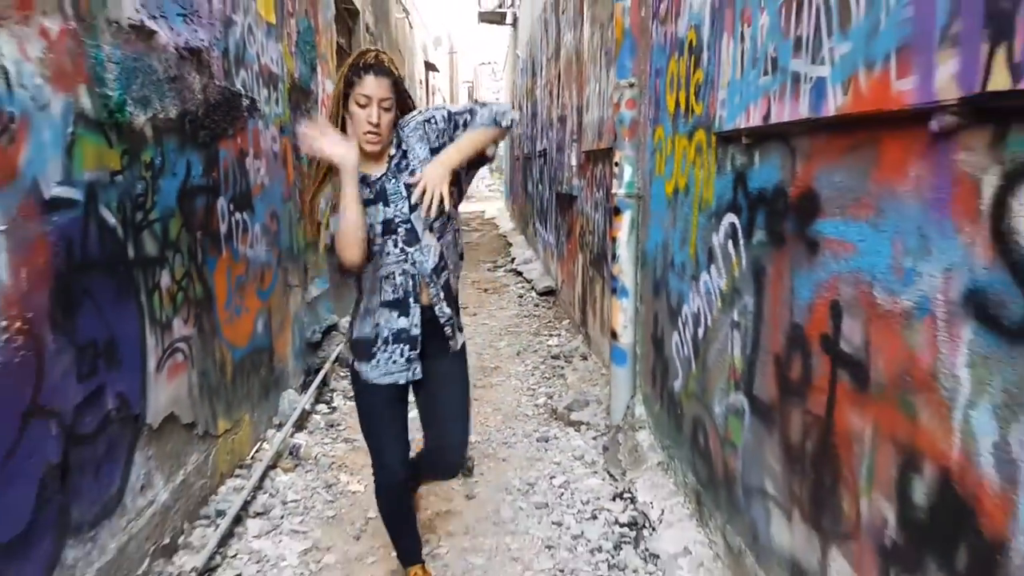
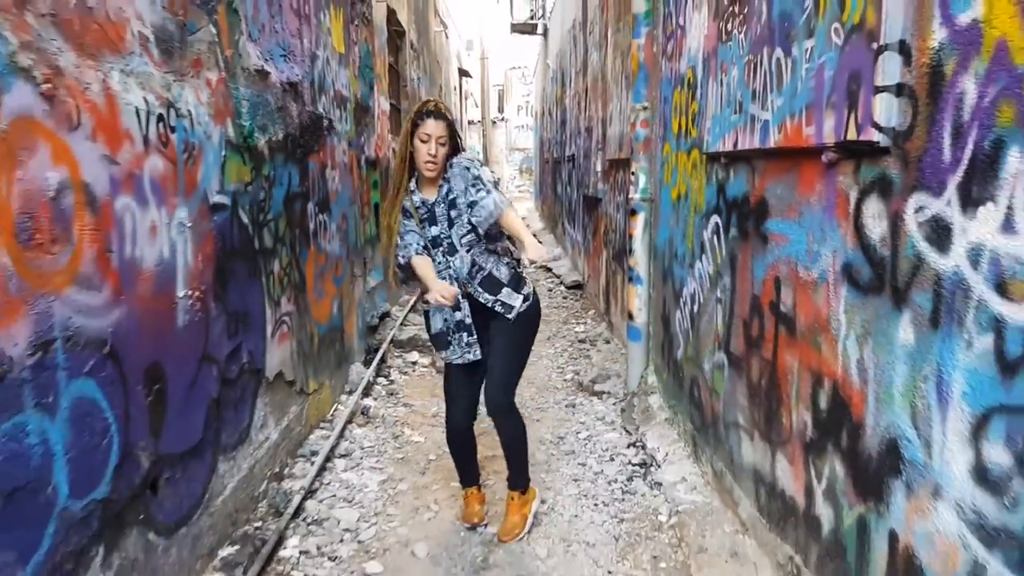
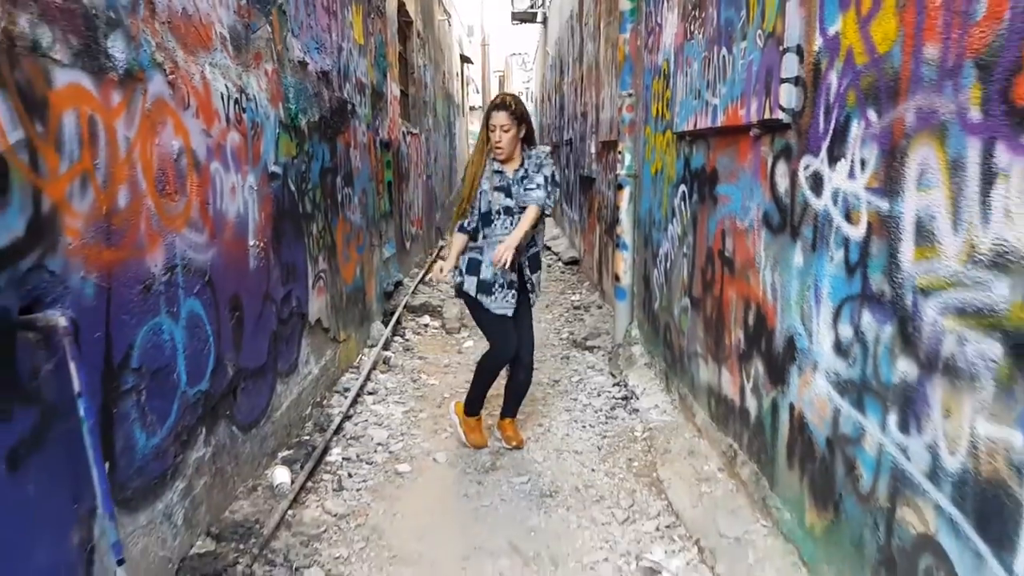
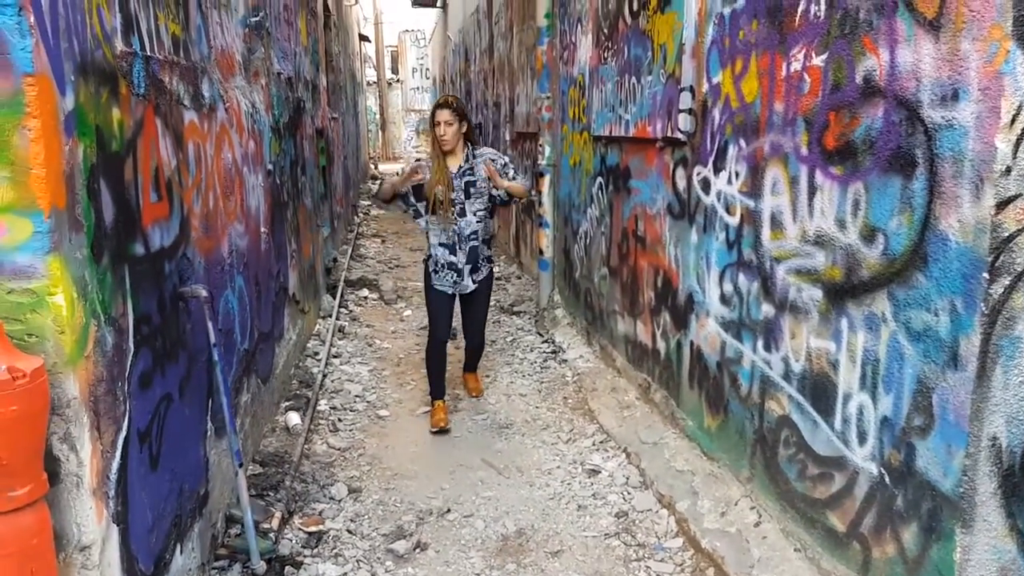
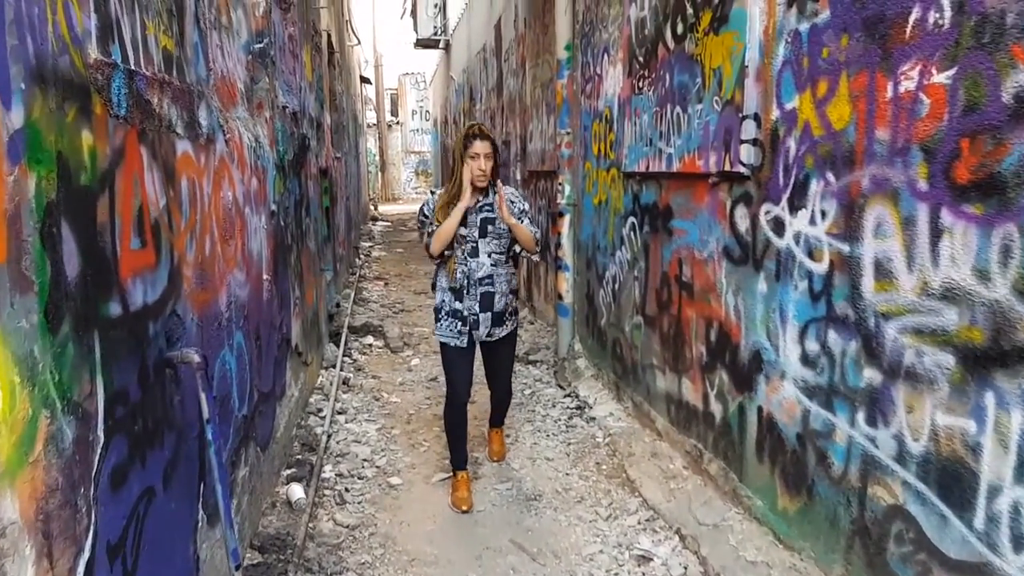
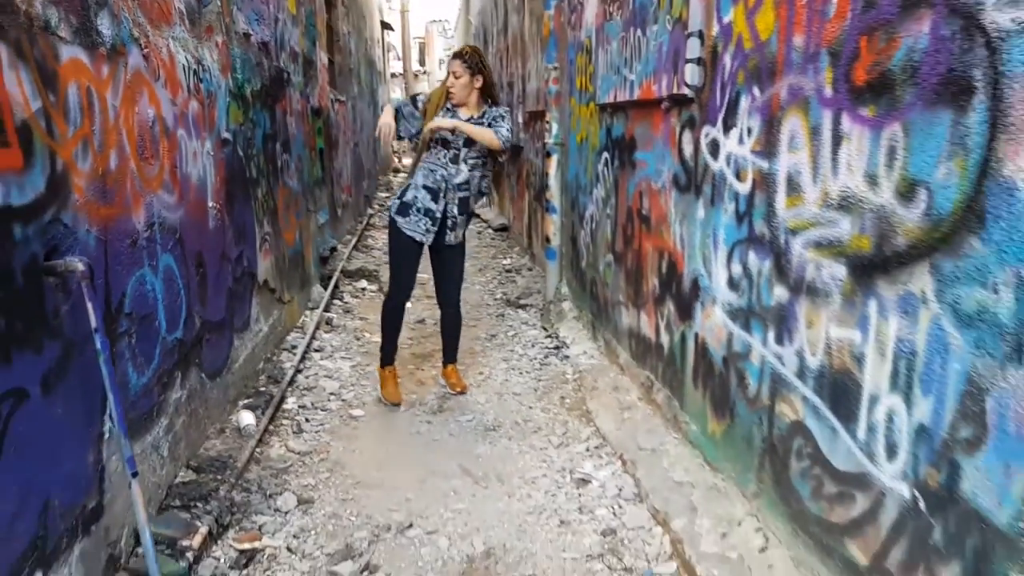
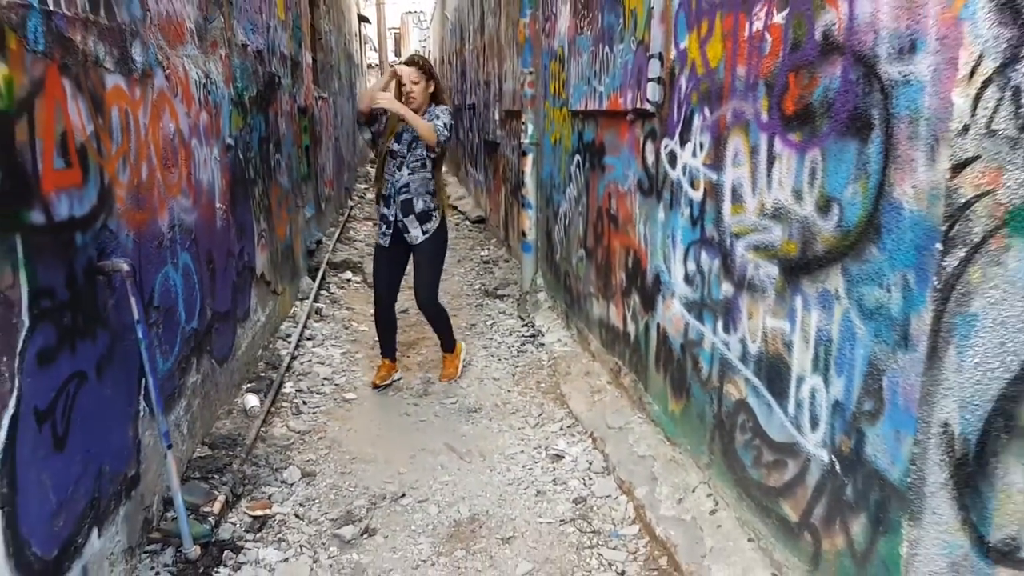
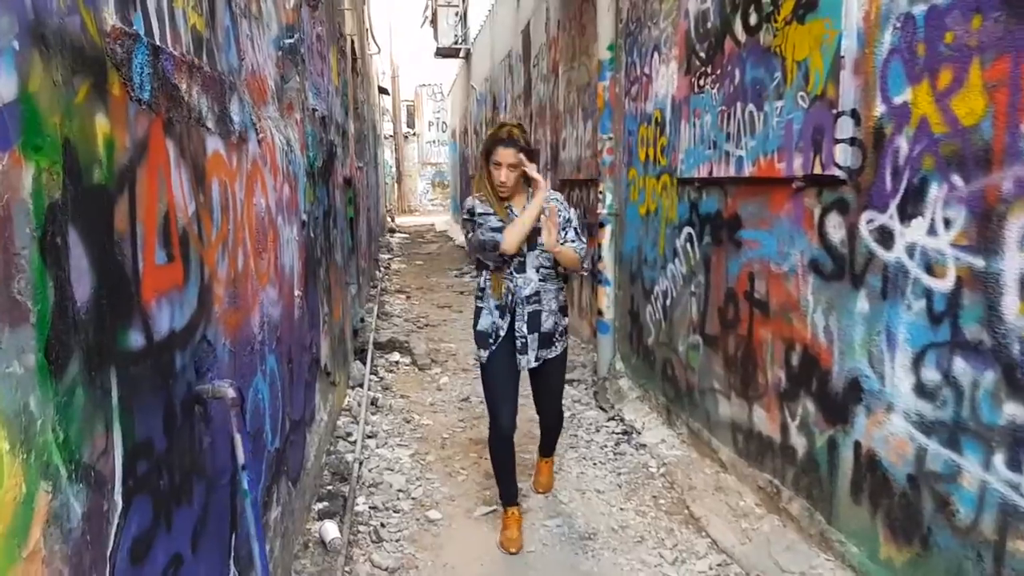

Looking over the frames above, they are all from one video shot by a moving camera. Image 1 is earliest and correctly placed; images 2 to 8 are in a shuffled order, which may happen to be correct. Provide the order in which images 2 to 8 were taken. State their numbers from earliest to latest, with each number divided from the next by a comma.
2, 3, 6, 7, 4, 5, 8
